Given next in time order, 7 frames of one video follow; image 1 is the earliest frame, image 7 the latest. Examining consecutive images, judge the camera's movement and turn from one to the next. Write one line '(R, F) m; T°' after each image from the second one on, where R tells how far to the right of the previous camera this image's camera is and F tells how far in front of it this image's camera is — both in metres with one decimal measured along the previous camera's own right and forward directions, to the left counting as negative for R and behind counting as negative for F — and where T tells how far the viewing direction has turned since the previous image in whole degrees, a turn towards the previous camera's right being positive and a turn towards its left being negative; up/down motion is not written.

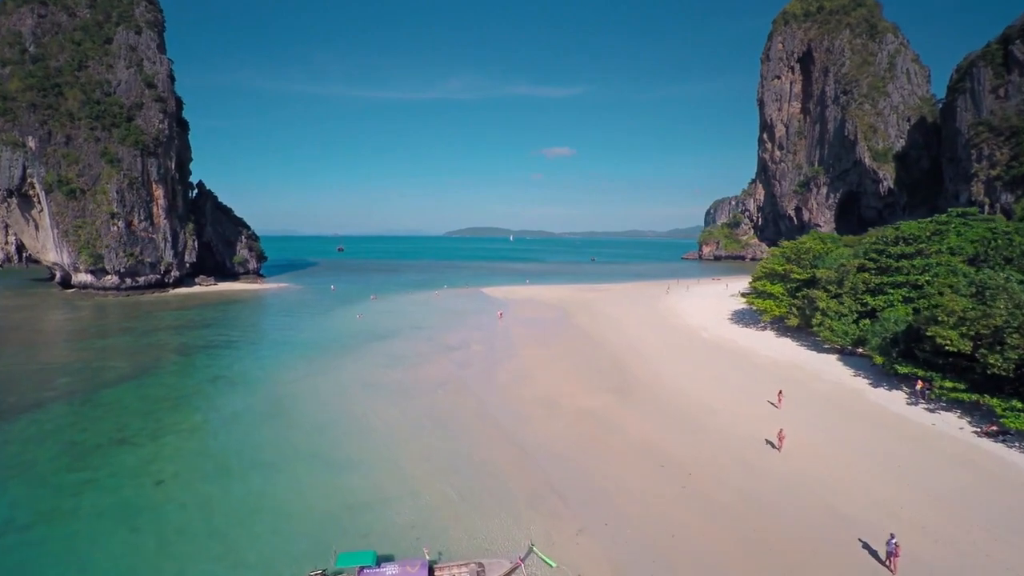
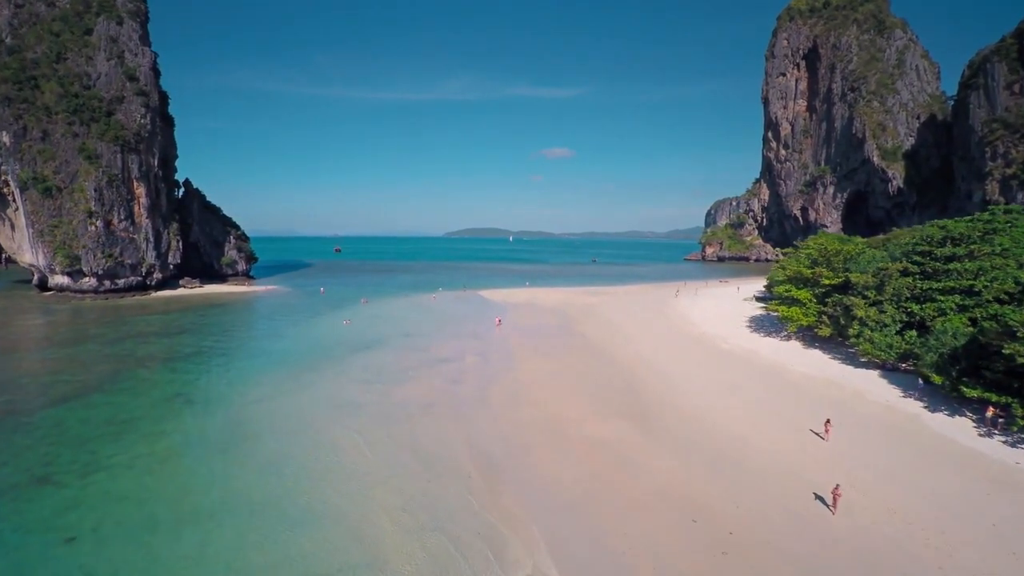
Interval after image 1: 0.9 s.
(+0.1, +2.3) m; 0°
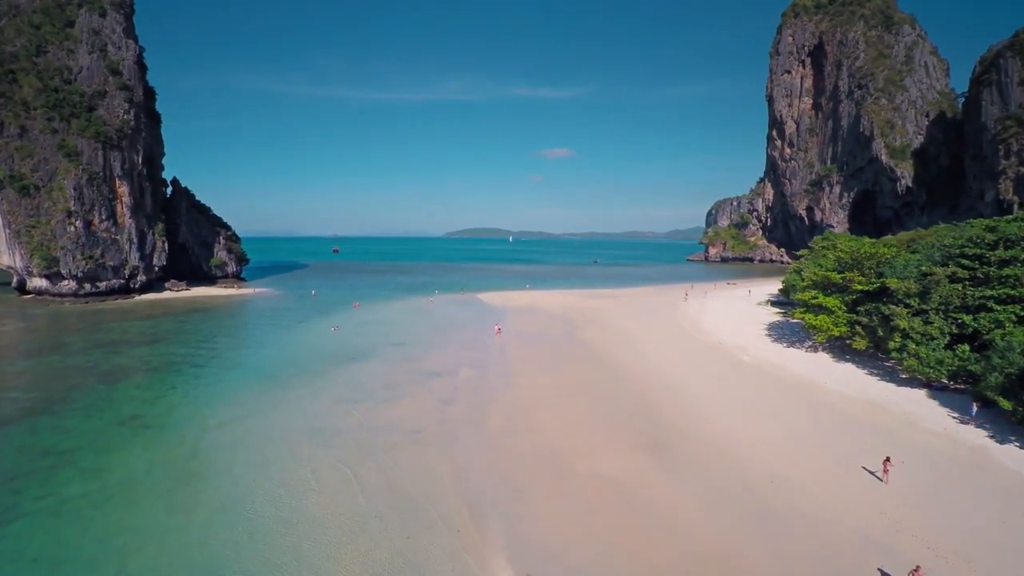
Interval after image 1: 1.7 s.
(0.0, +2.0) m; 0°
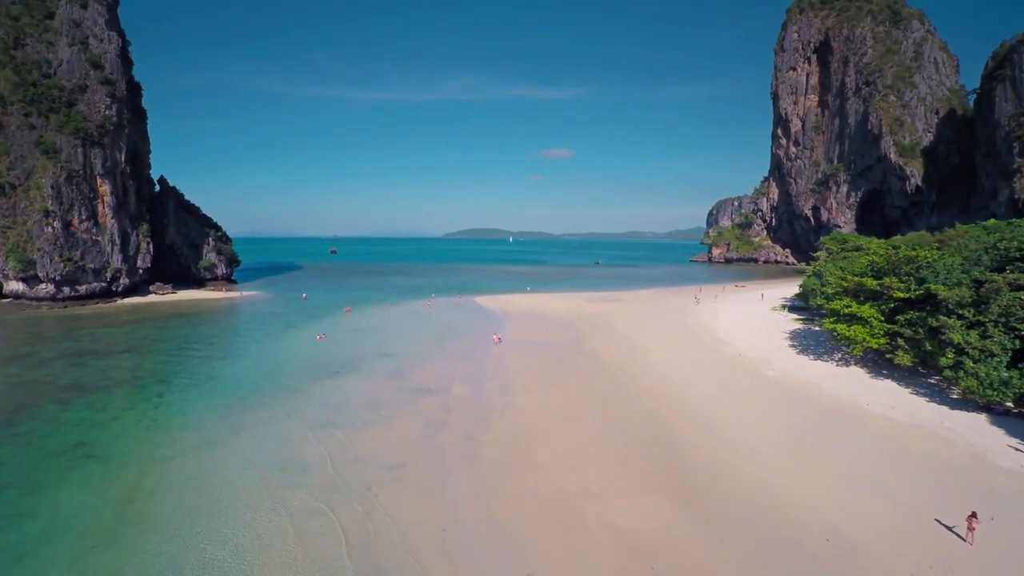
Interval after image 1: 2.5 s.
(+0.1, +2.0) m; 0°
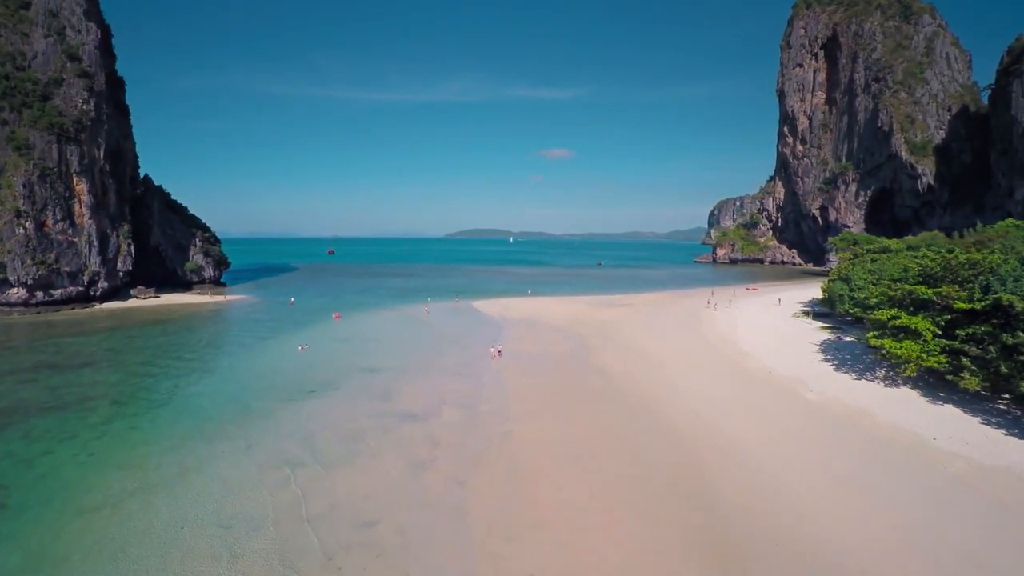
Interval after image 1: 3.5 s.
(0.0, +2.3) m; 0°
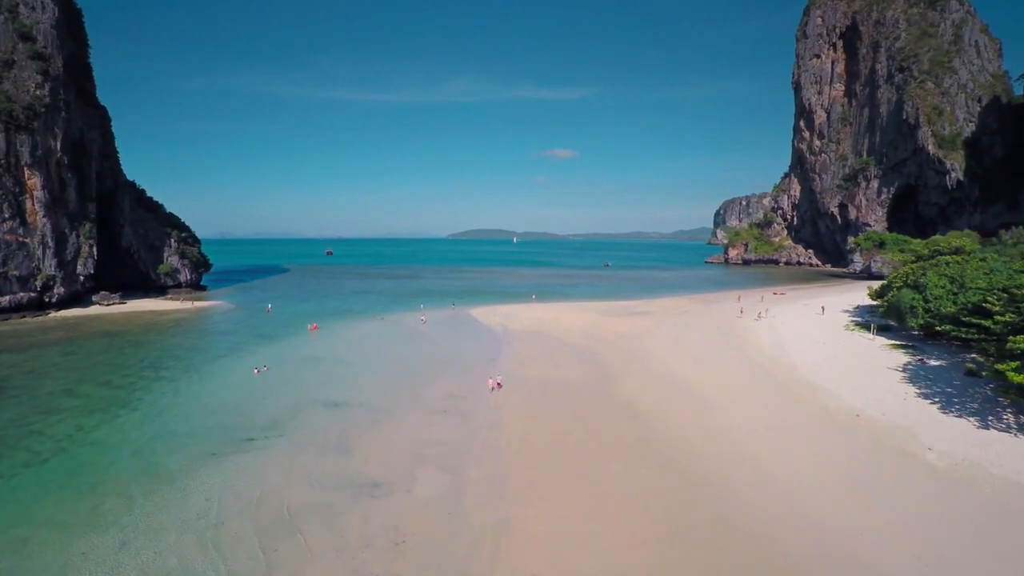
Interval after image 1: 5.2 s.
(0.0, +4.3) m; 0°
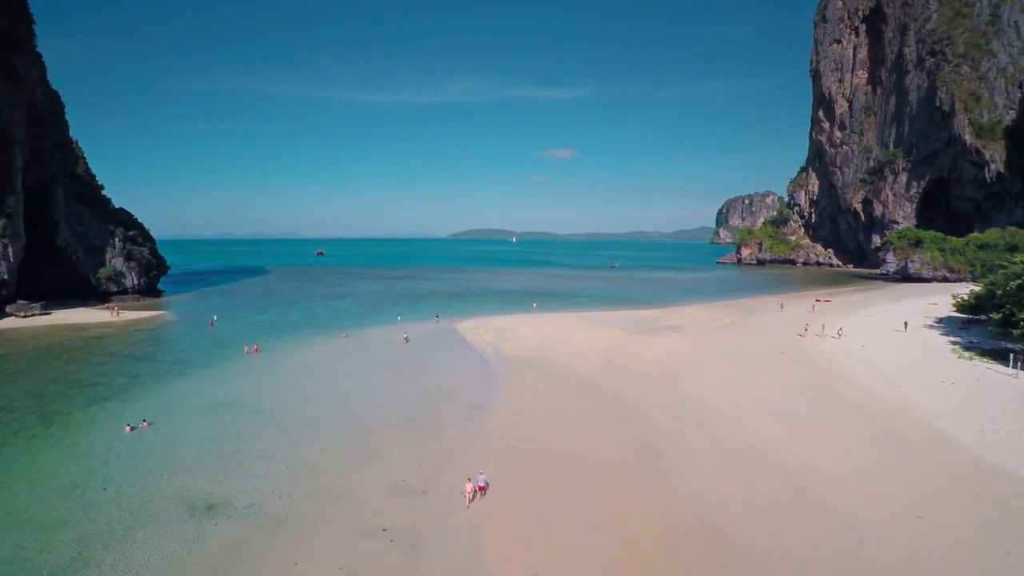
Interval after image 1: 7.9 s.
(+0.2, +6.3) m; 0°
